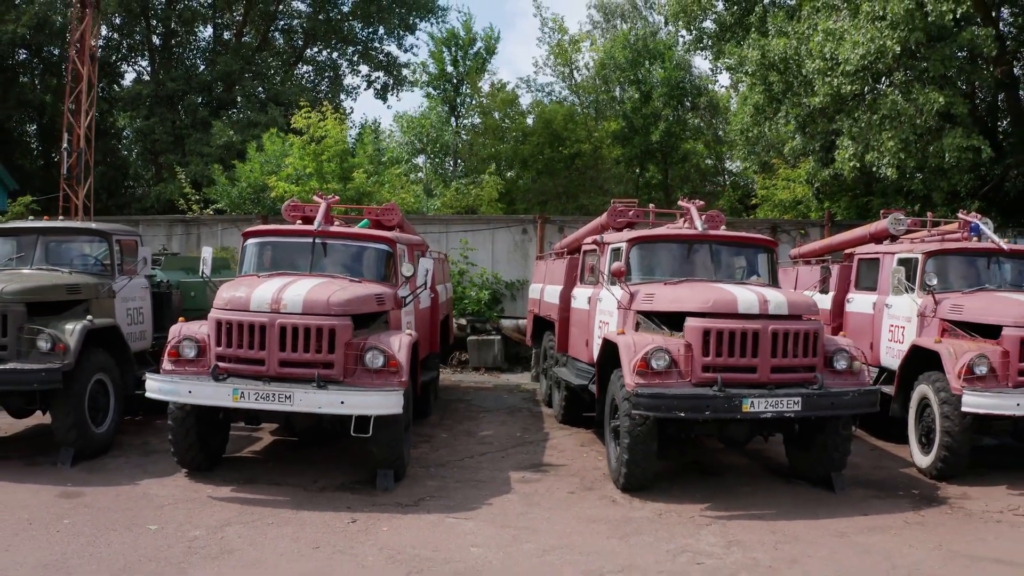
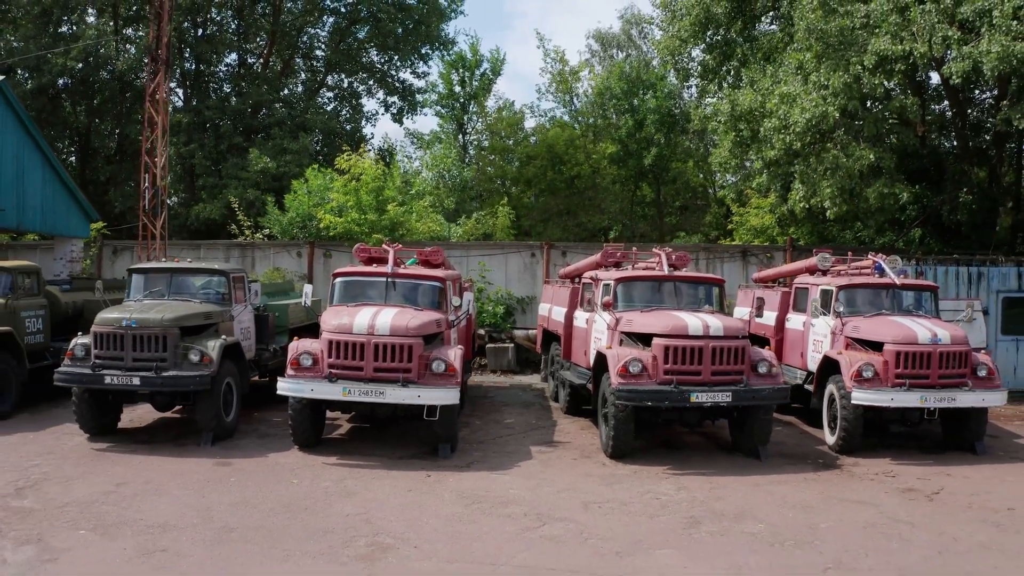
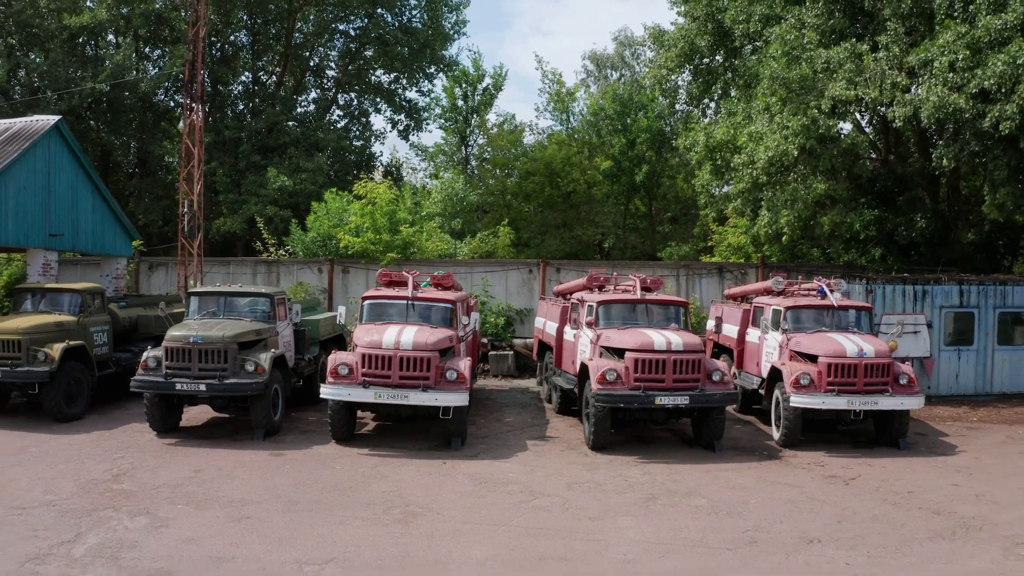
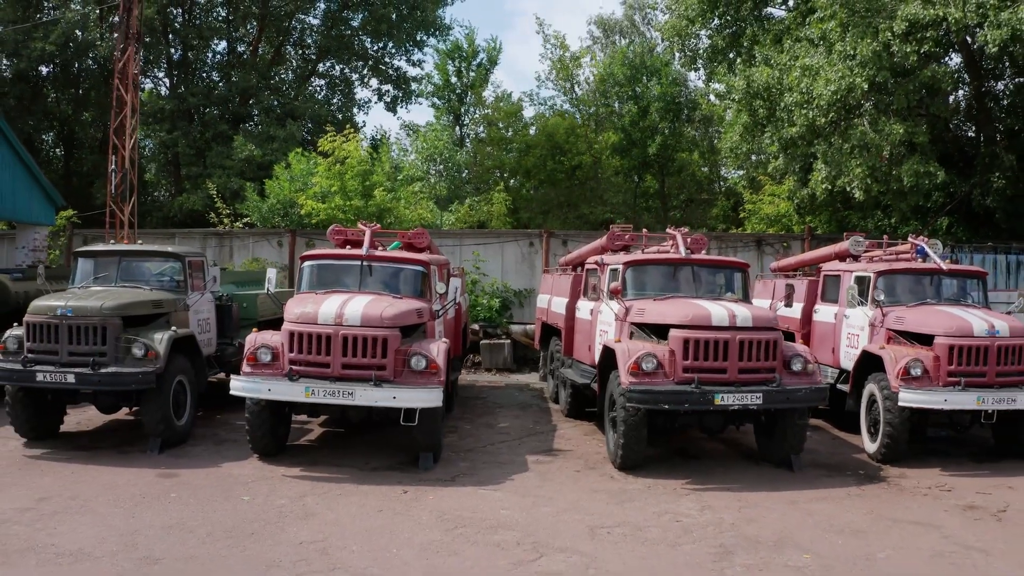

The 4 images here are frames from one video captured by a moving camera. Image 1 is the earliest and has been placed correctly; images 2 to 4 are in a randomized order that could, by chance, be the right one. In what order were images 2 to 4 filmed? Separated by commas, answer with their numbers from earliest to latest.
4, 2, 3
